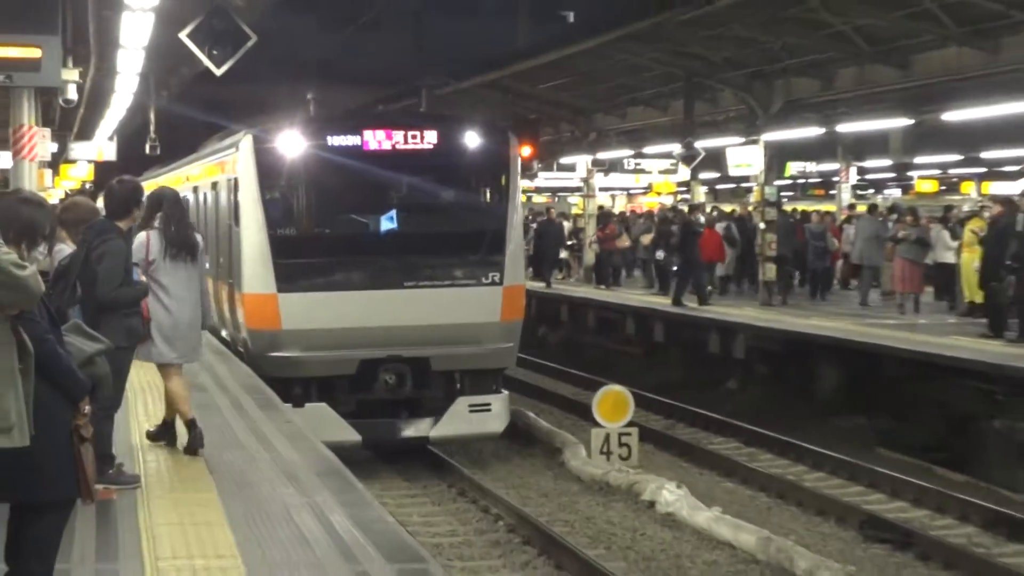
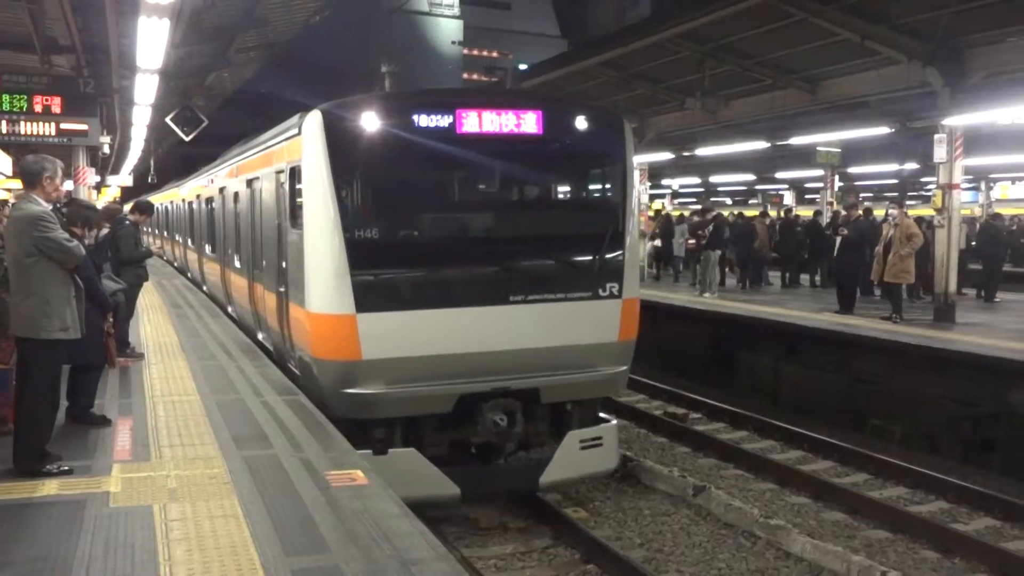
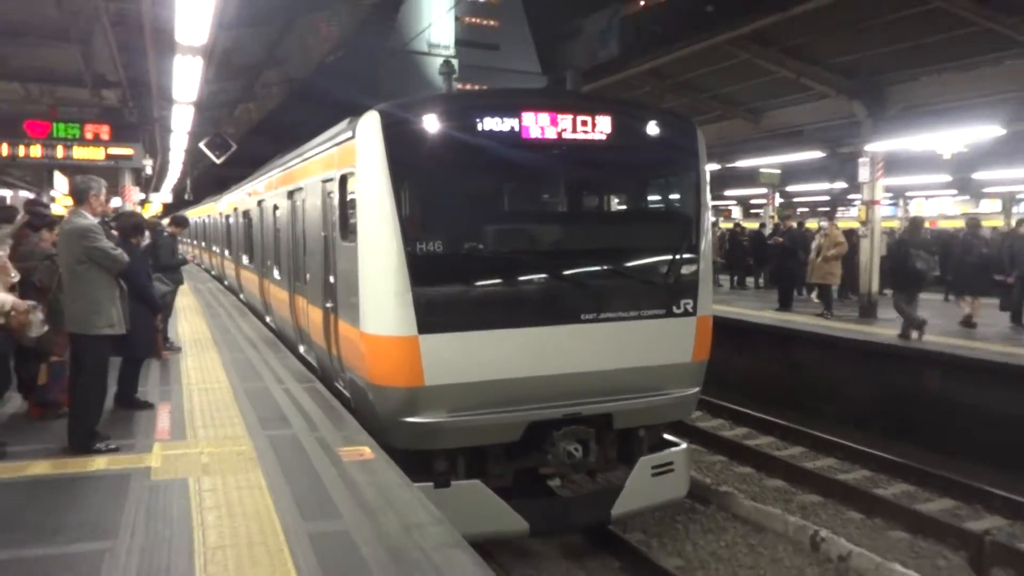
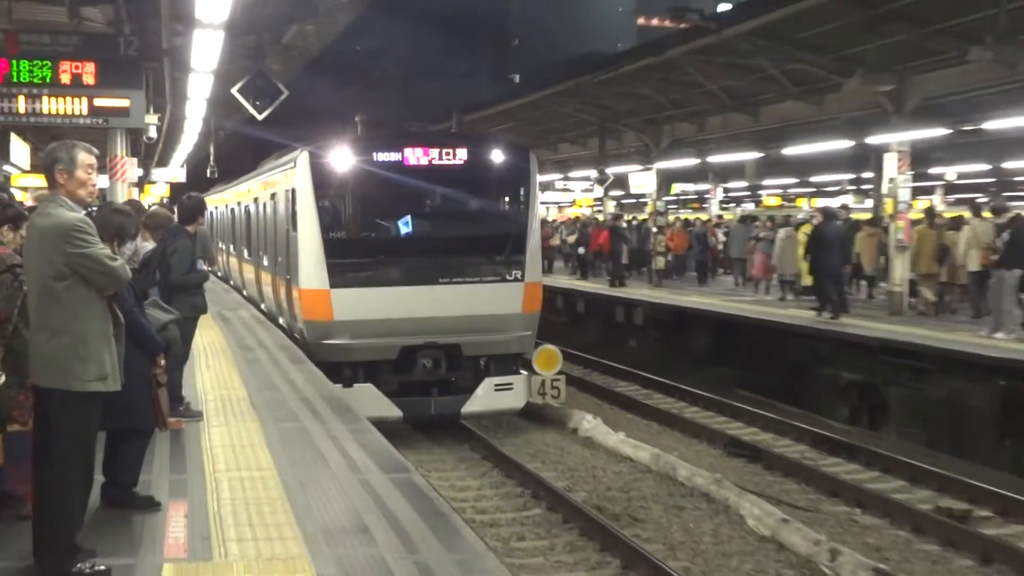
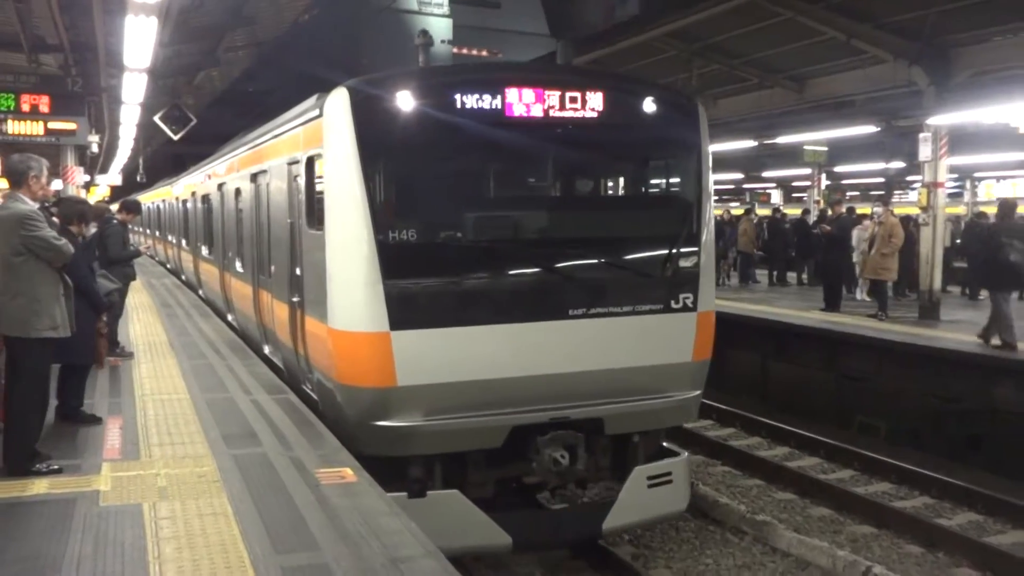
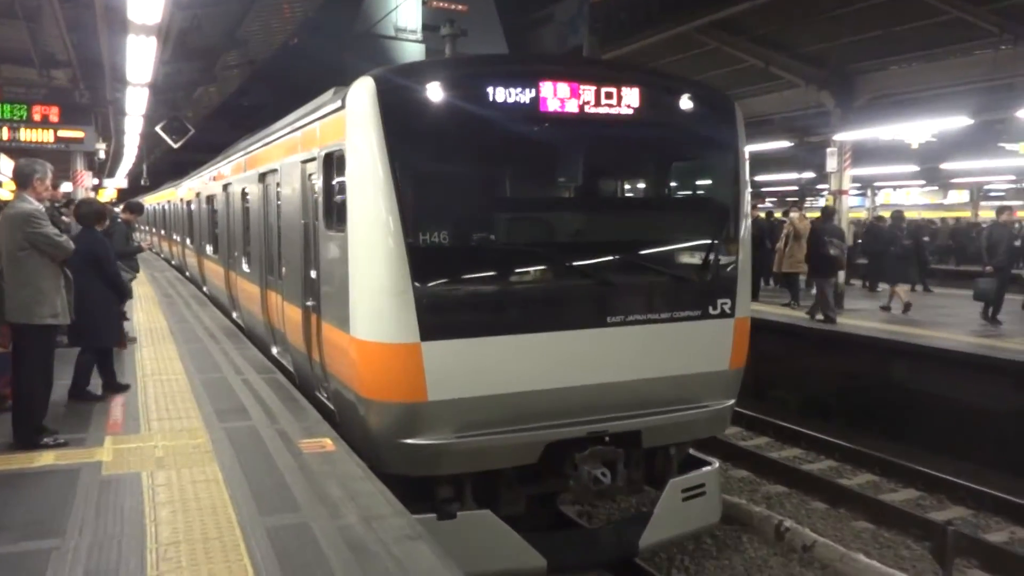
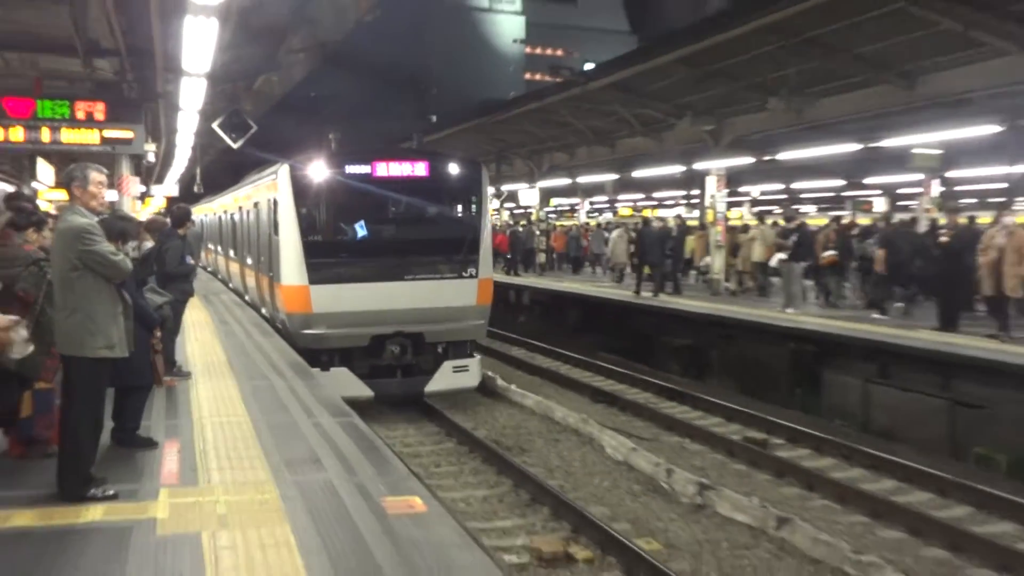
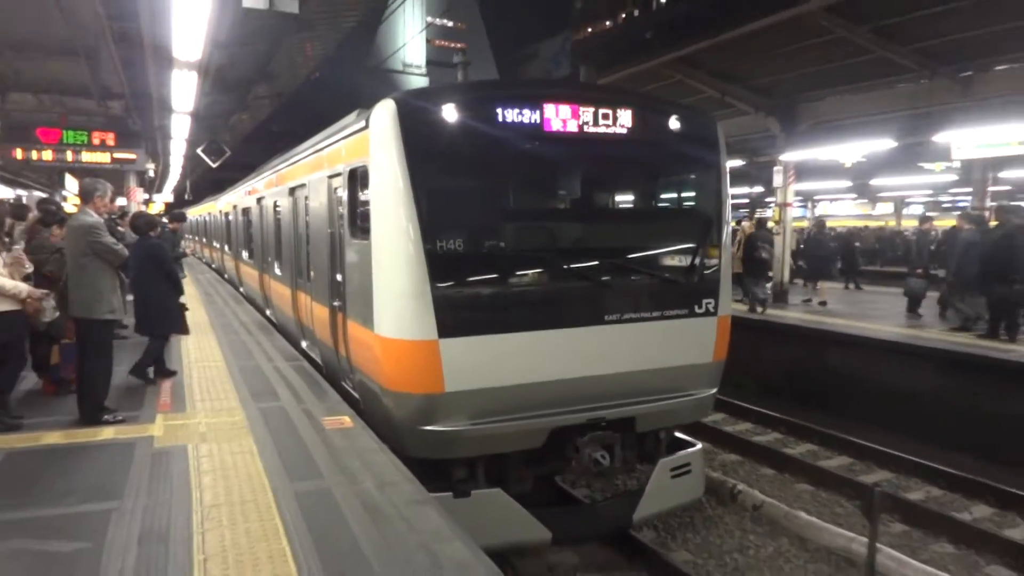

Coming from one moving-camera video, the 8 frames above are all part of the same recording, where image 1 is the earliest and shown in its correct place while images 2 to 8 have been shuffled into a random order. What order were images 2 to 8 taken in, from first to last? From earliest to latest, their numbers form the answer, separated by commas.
4, 7, 2, 5, 3, 6, 8
